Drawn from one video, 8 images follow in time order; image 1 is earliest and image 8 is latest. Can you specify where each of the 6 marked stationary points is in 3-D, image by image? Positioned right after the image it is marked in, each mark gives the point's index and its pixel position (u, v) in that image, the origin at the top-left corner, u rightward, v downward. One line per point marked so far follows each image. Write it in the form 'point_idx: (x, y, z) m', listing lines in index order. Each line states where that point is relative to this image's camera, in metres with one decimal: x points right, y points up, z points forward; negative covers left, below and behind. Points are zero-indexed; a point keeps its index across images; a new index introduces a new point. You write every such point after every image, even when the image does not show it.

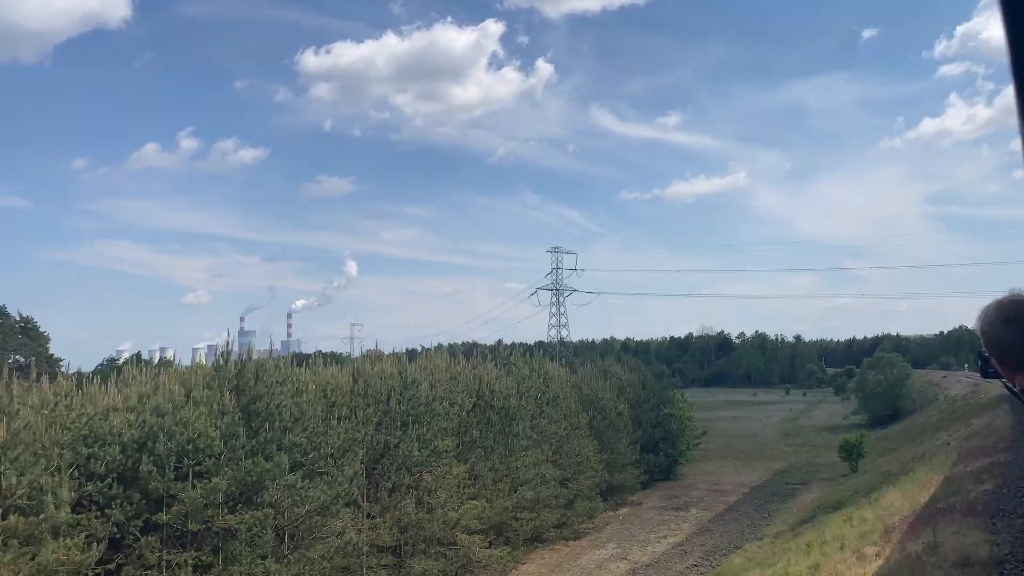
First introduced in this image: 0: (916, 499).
0: (+10.9, -5.7, +19.2) m
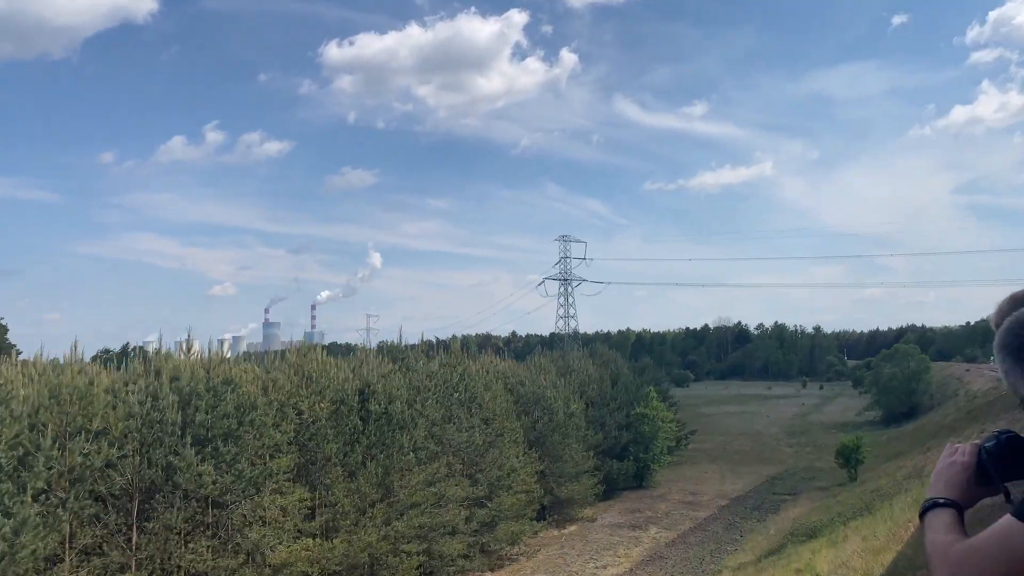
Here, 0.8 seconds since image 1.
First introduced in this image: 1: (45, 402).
0: (+6.8, -5.0, +13.2) m
1: (-9.4, -2.3, +14.2) m
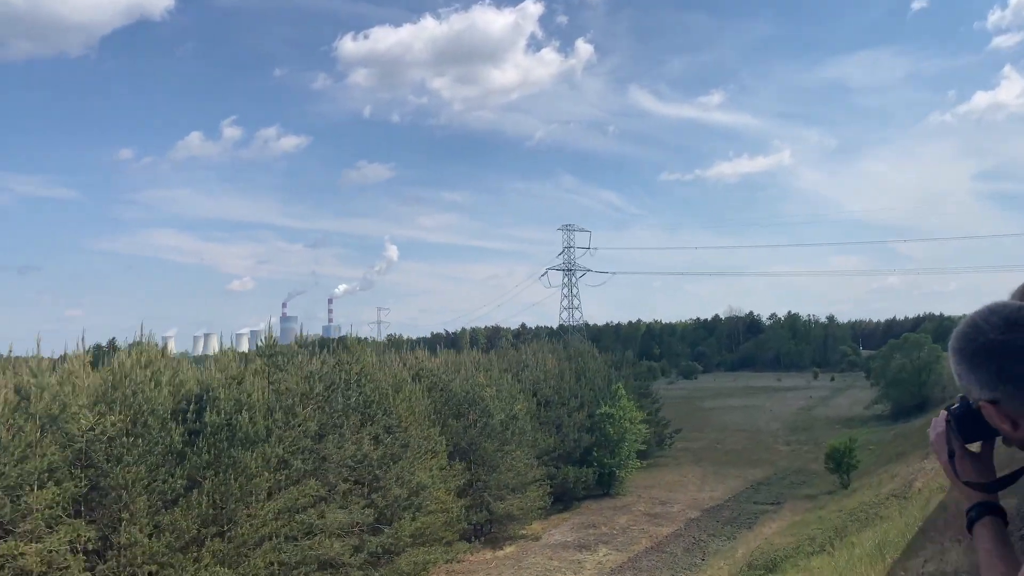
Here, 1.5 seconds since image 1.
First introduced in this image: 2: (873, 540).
0: (+3.2, -4.6, +8.5) m
1: (-12.9, -1.9, +9.9) m
2: (+8.2, -5.7, +16.2) m
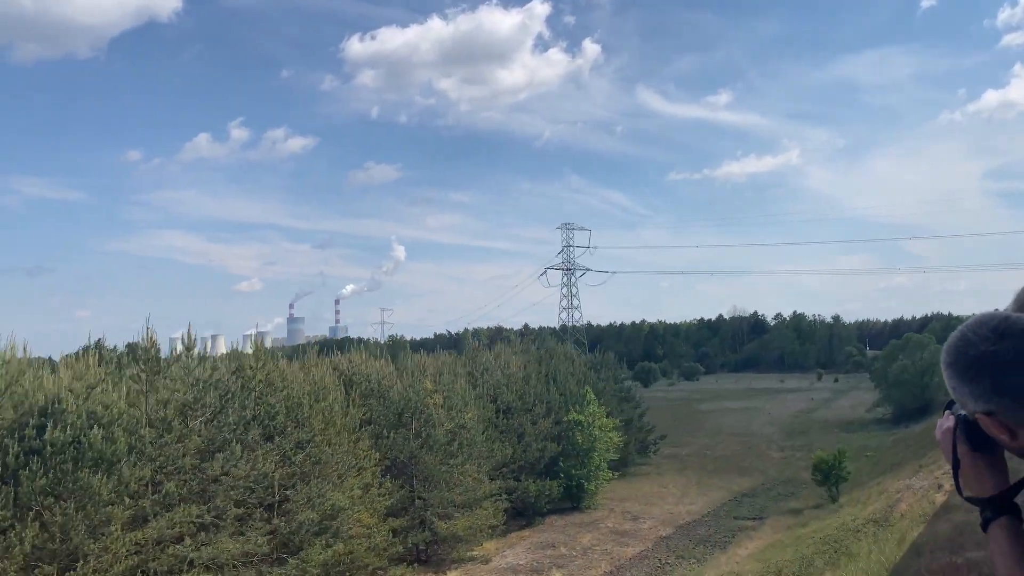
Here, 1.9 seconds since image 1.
0: (+0.9, -4.4, +5.6) m
1: (-15.2, -1.8, +7.1) m
2: (+5.9, -5.5, +13.2) m
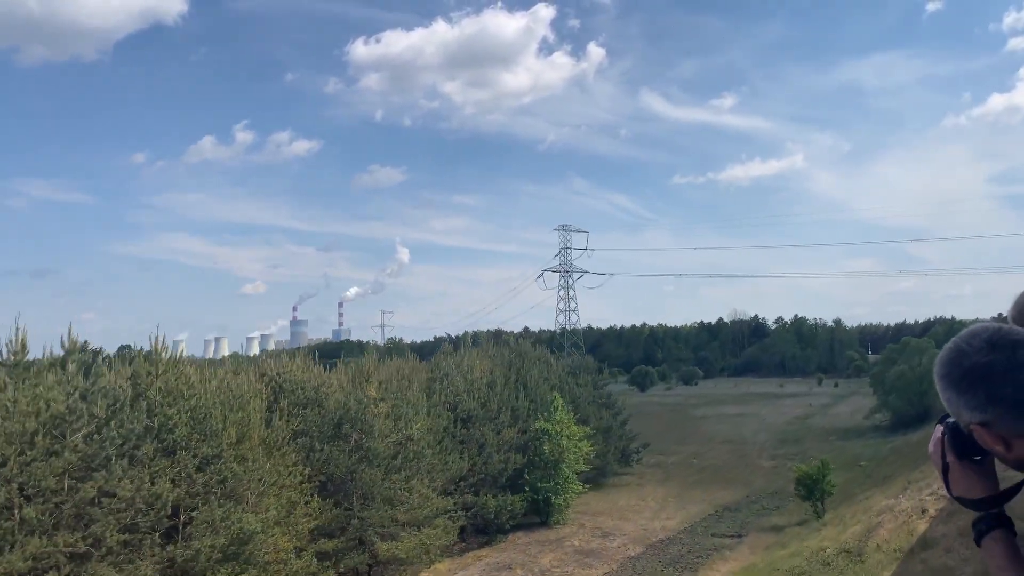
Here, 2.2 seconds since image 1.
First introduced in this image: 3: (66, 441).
0: (-1.0, -4.3, +3.3) m
1: (-17.2, -1.7, +4.8) m
2: (+4.0, -5.4, +10.8) m
3: (-10.2, -3.5, +16.3) m
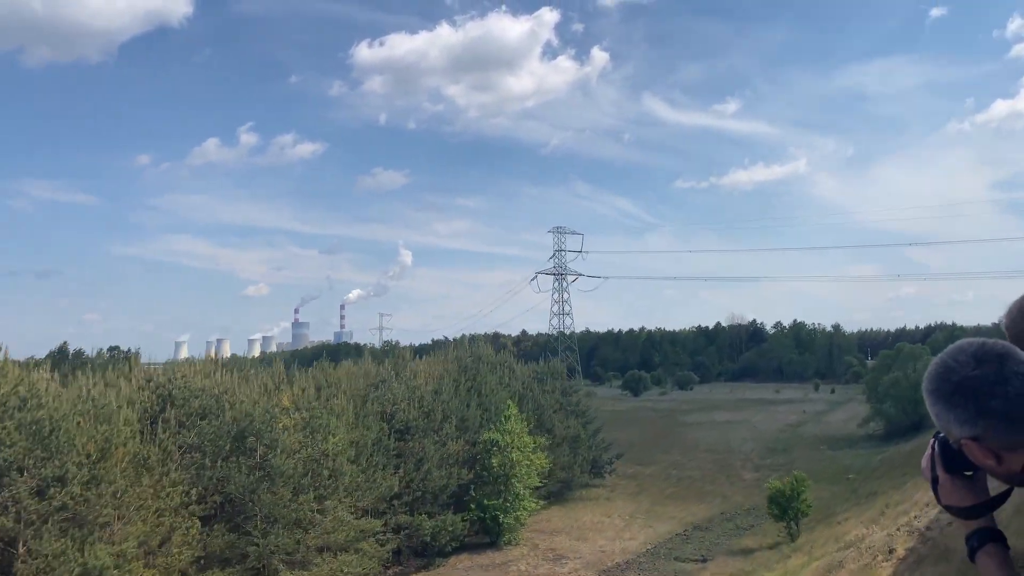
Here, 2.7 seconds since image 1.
0: (-3.5, -4.1, +0.3) m
1: (-19.6, -1.4, +2.0) m
2: (+1.6, -5.3, +7.9) m
3: (-12.6, -3.3, +13.4) m
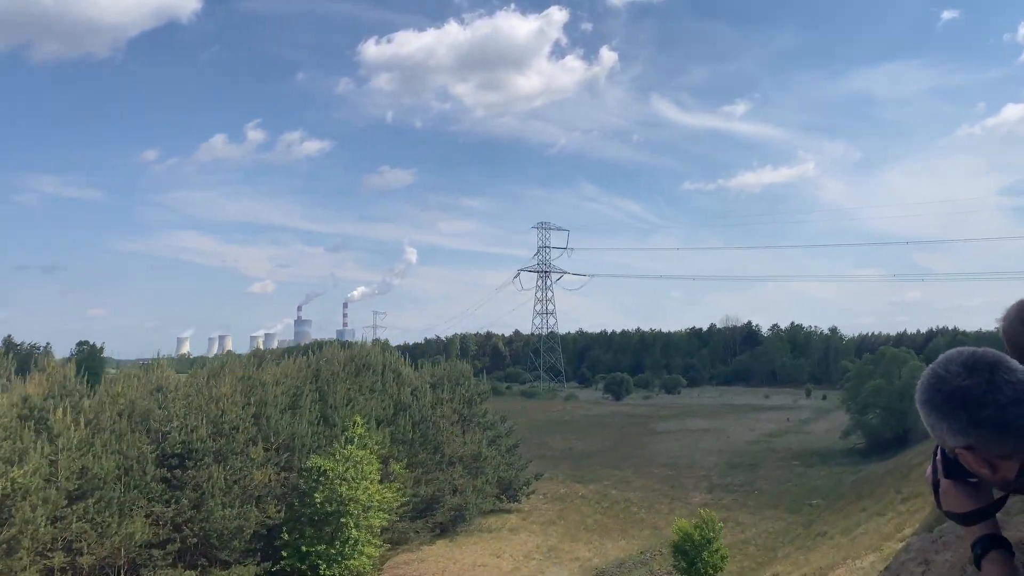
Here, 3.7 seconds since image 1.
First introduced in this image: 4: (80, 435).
0: (-9.4, -3.4, -6.8) m
1: (-25.4, -0.5, -5.1) m
2: (-4.3, -4.7, +0.7) m
3: (-18.4, -2.5, +6.4) m
4: (-11.8, -4.1, +20.1) m
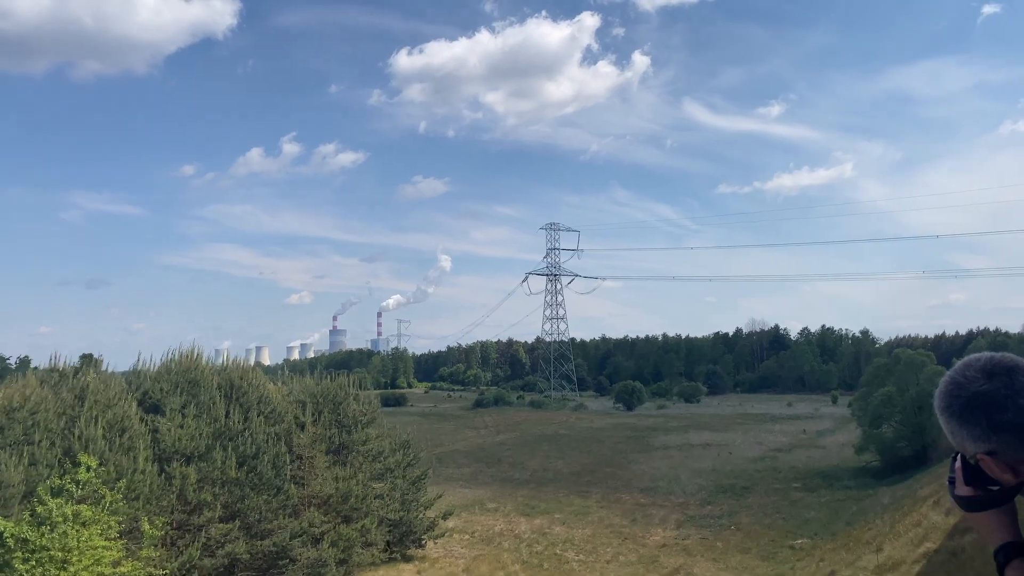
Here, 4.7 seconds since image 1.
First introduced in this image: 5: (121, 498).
0: (-16.2, -3.0, -13.8) m
1: (-32.2, -0.3, -11.3) m
2: (-10.7, -4.2, -6.5) m
3: (-24.6, -2.3, -0.2) m
4: (-17.4, -3.9, +13.2) m
5: (-10.4, -5.8, +20.1) m
